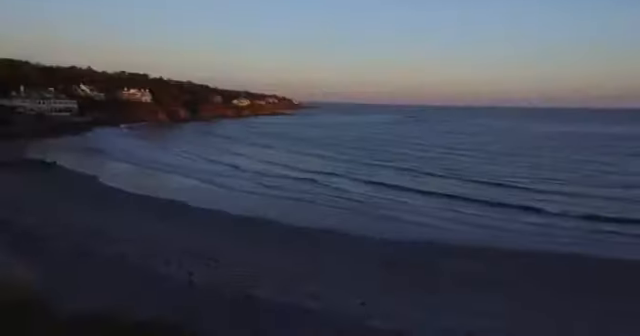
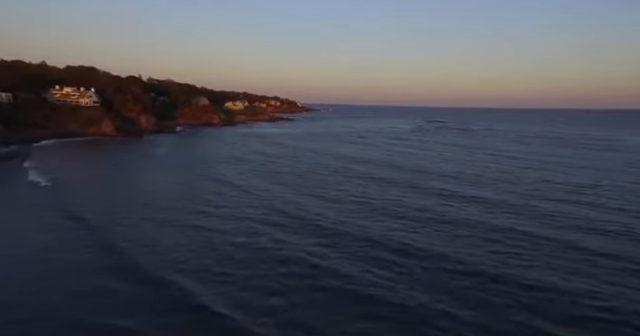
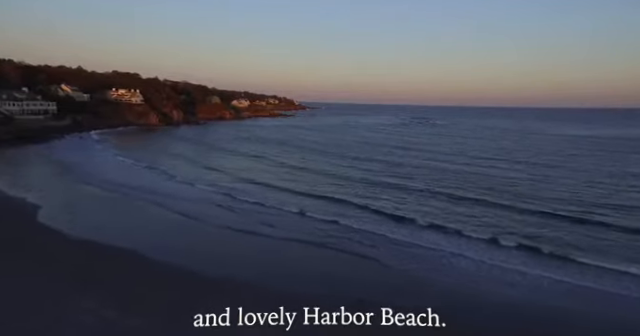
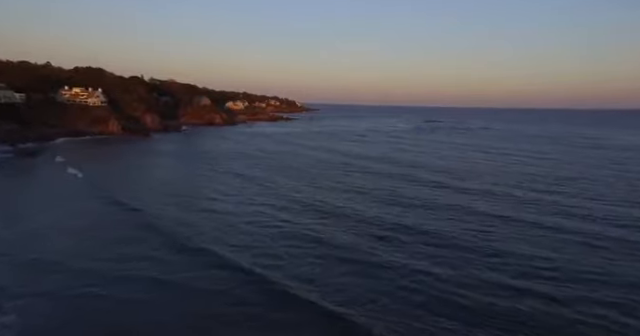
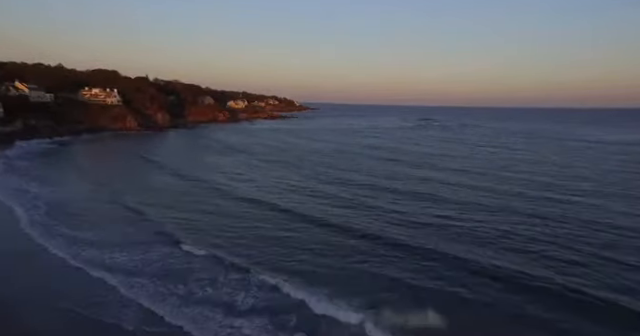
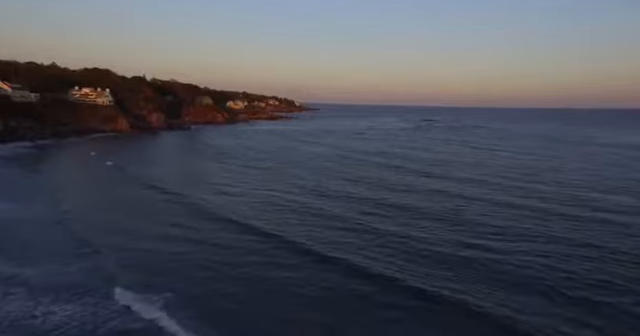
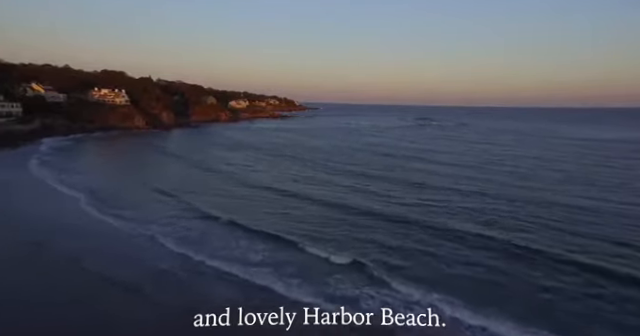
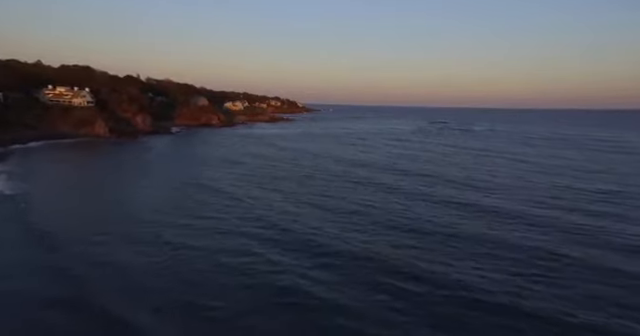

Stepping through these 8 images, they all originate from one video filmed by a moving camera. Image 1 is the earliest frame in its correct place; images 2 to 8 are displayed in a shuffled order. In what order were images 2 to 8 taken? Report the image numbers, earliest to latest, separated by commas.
3, 7, 5, 6, 4, 2, 8
